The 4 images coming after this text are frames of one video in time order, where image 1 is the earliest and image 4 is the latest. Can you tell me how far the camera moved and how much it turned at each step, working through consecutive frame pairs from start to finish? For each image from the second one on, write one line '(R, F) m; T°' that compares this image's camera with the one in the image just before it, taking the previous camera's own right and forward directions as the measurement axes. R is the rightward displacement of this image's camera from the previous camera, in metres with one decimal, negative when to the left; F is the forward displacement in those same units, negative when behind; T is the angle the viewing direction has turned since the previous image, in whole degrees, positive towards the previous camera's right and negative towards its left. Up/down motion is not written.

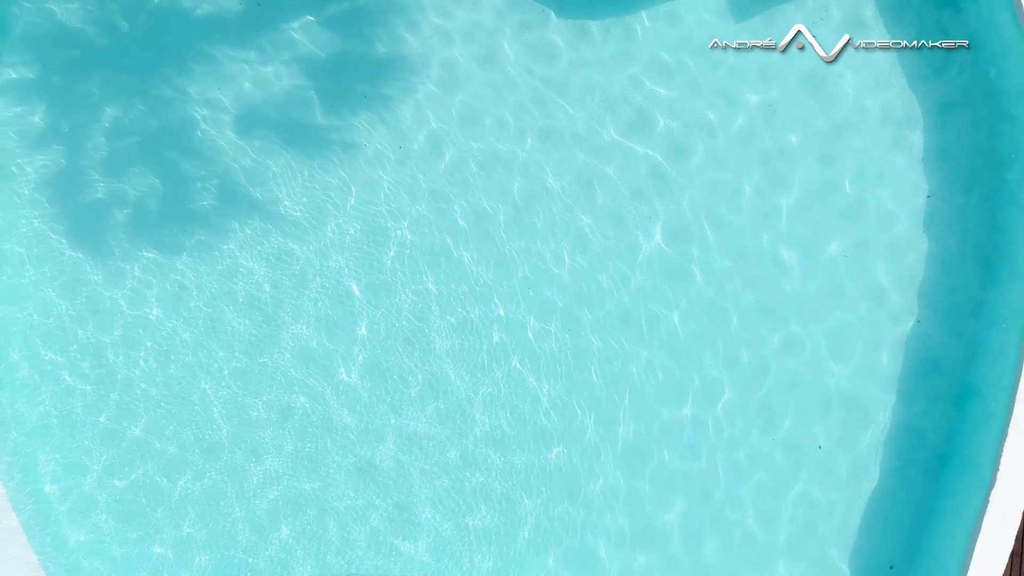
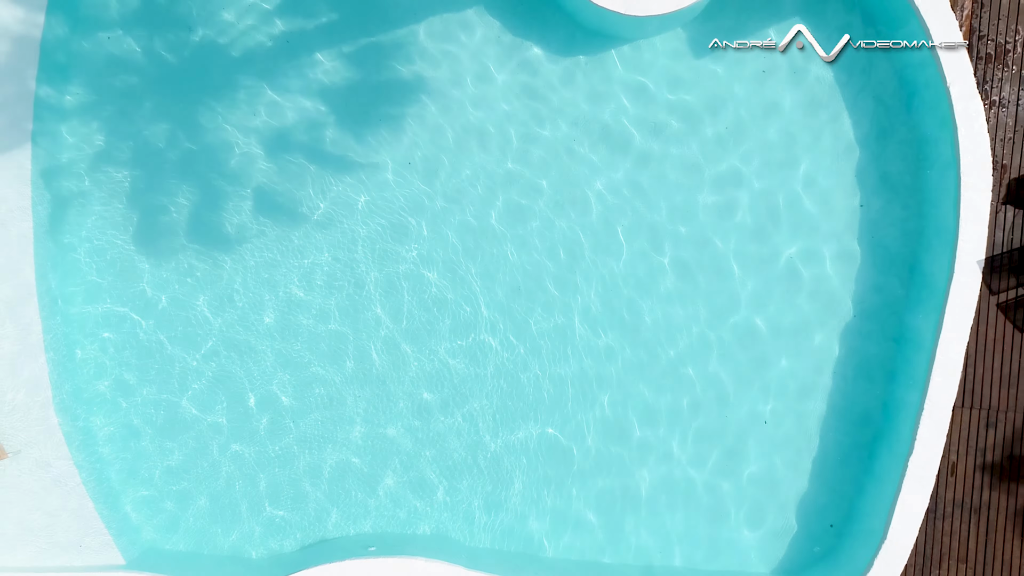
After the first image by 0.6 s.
(+0.1, -0.9) m; -1°
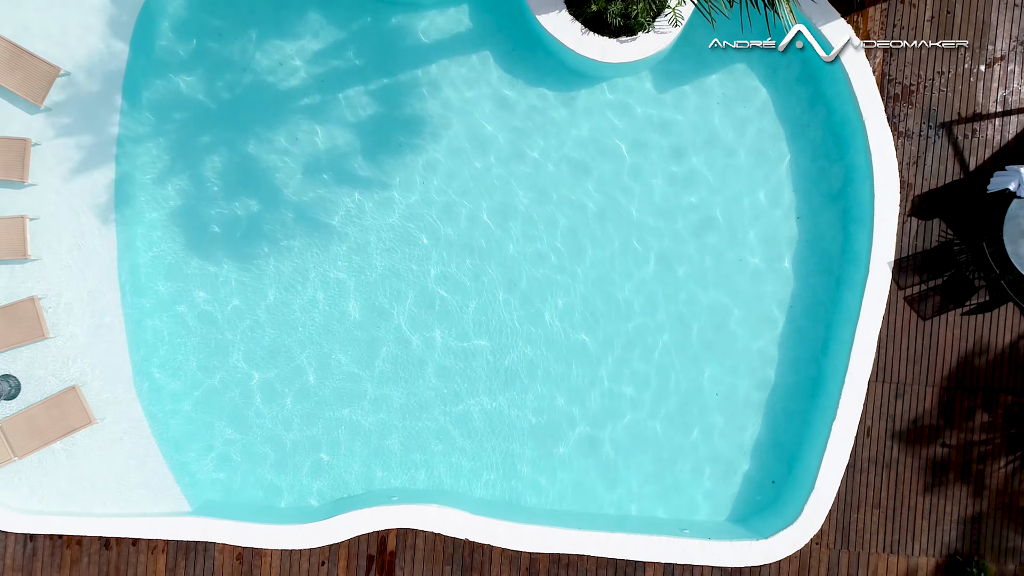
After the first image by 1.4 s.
(0.0, -1.4) m; 0°
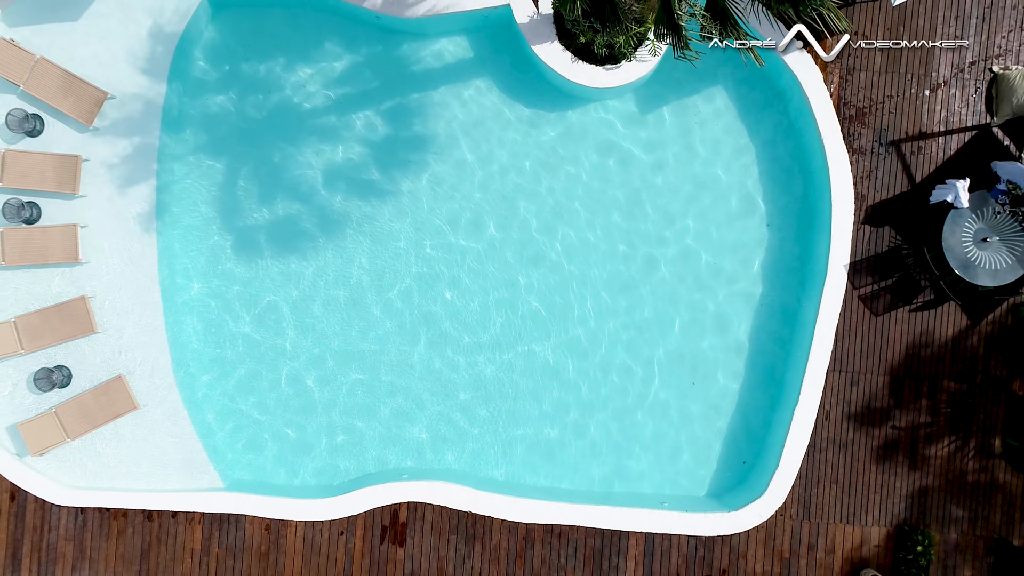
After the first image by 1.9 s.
(0.0, -0.9) m; 0°
